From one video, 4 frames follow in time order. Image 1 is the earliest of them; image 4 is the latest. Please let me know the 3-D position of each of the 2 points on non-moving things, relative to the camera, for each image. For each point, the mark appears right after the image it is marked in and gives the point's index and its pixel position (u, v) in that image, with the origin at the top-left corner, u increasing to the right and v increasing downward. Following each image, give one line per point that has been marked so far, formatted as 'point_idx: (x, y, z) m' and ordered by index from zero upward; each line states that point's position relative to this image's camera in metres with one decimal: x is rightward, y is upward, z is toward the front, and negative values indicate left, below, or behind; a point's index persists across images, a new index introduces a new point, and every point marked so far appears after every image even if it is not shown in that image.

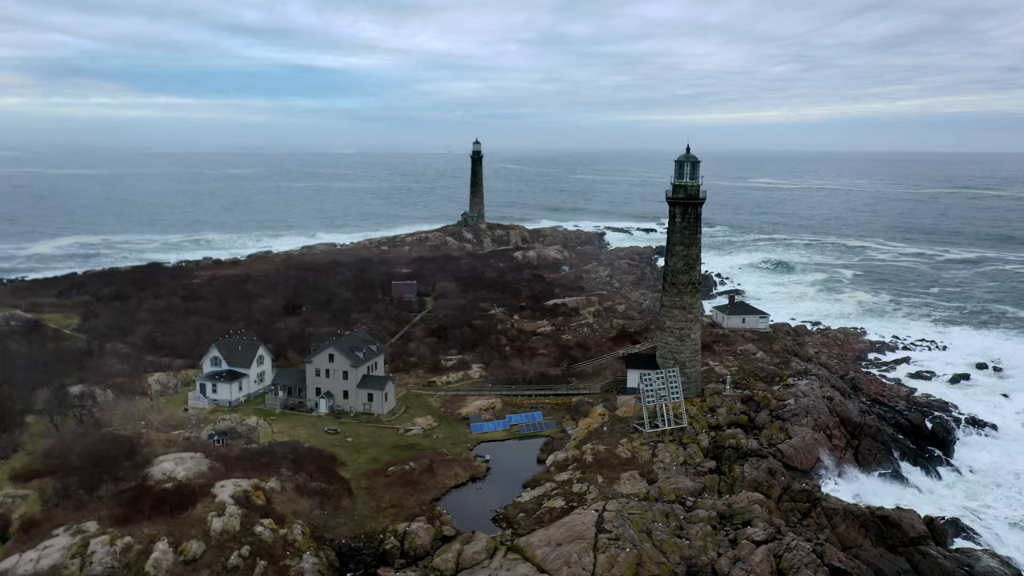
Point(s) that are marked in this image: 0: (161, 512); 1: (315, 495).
0: (-8.6, -5.4, +16.7) m
1: (-5.4, -5.7, +19.0) m
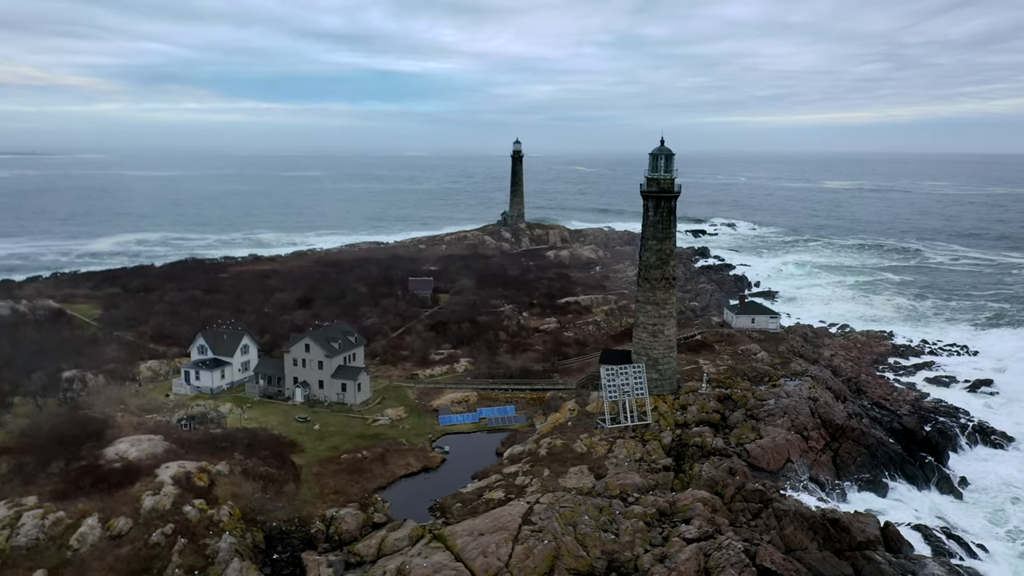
0: (-10.3, -5.0, +17.2) m
1: (-7.0, -5.3, +19.3) m
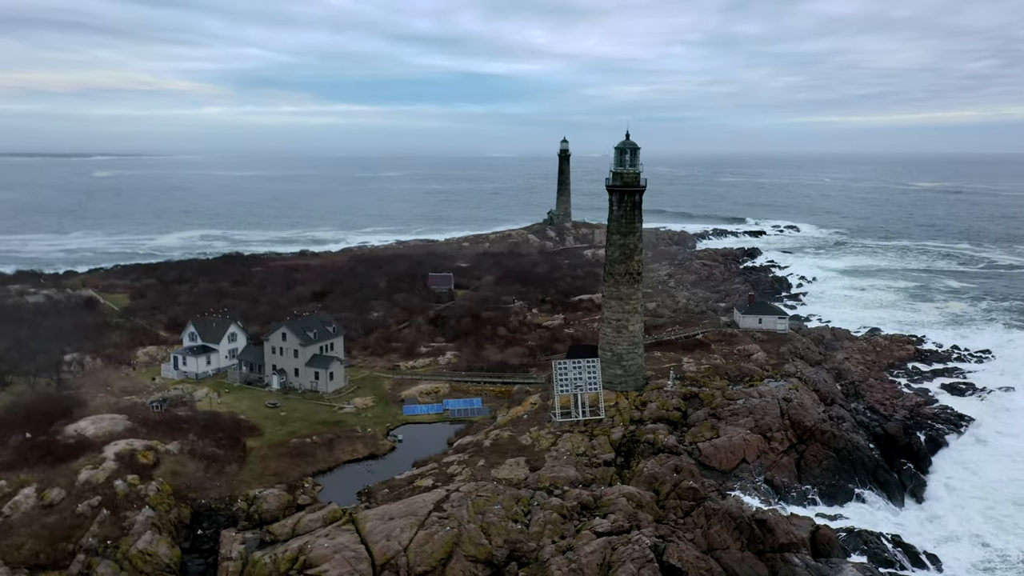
0: (-12.4, -4.6, +18.3) m
1: (-8.9, -4.9, +20.0) m
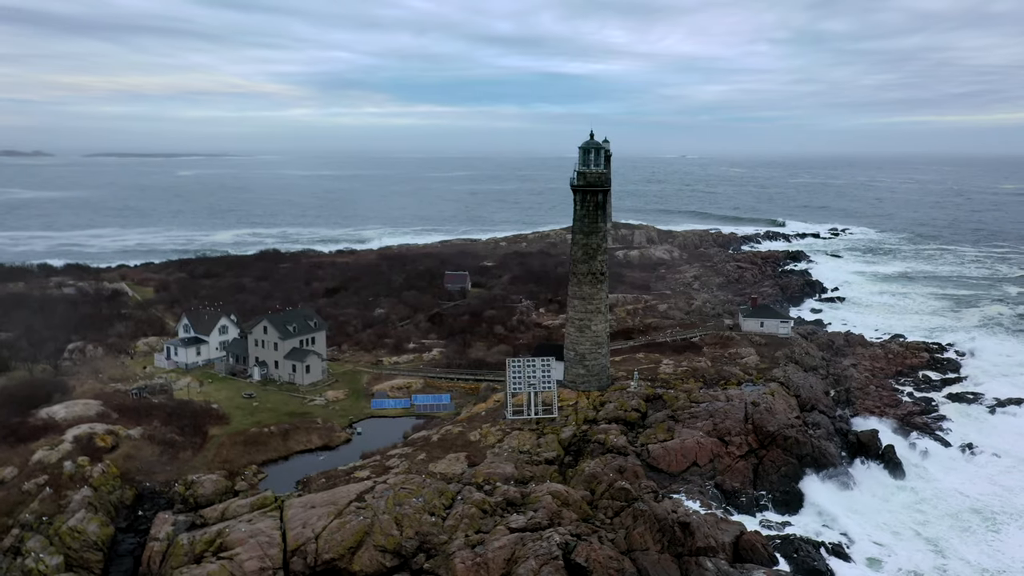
0: (-14.2, -4.3, +19.4) m
1: (-10.6, -4.7, +20.9) m
